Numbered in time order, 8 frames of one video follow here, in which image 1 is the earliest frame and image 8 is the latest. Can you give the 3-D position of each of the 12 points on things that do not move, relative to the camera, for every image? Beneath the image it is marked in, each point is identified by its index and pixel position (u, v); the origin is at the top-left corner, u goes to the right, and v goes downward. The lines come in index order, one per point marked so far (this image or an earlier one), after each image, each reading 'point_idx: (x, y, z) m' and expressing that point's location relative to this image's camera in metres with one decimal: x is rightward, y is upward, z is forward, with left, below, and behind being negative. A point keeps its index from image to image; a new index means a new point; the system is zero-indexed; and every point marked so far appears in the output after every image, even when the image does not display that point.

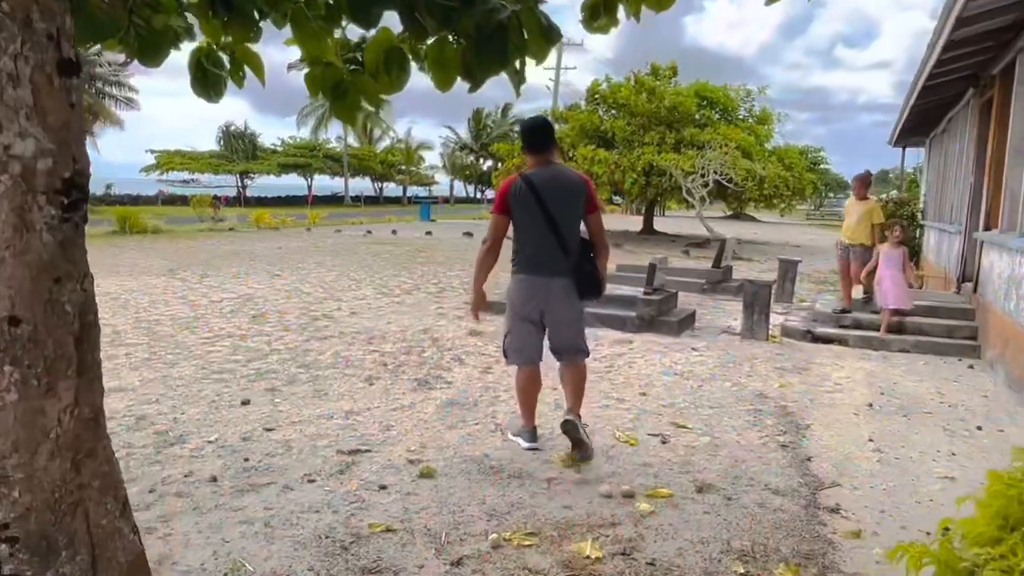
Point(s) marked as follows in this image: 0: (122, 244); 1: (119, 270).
0: (-8.3, +0.9, +16.6) m
1: (-5.9, +0.3, +11.7) m
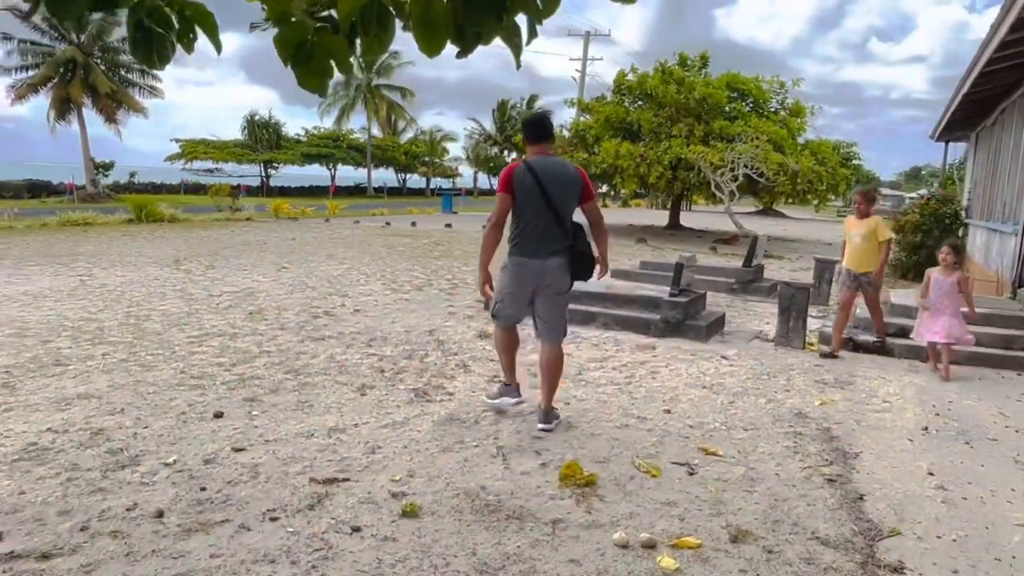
0: (-7.9, +1.2, +16.2) m
1: (-5.7, +0.4, +11.3) m
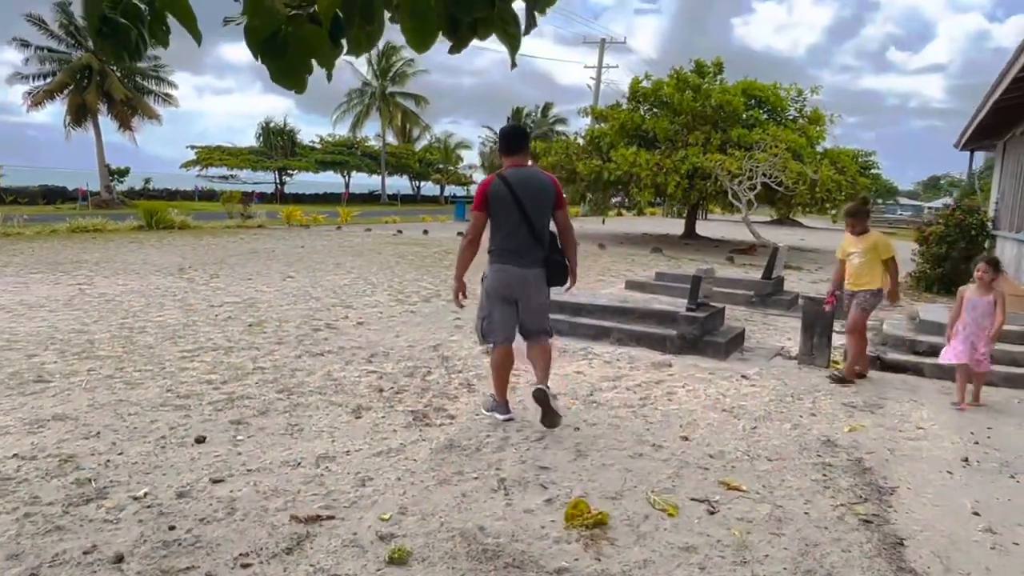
0: (-7.7, +1.0, +16.1) m
1: (-5.5, +0.3, +11.1) m
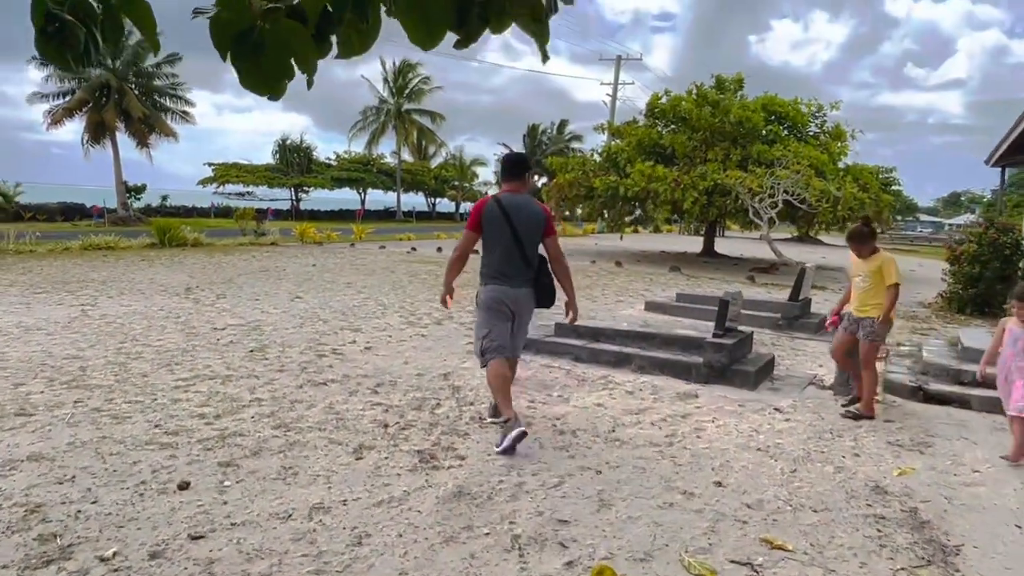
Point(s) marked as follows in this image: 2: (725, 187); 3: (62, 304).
0: (-7.3, +0.6, +15.9) m
1: (-5.3, 0.0, +10.9) m
2: (+5.3, +2.5, +19.2) m
3: (-5.3, -0.2, +9.1) m
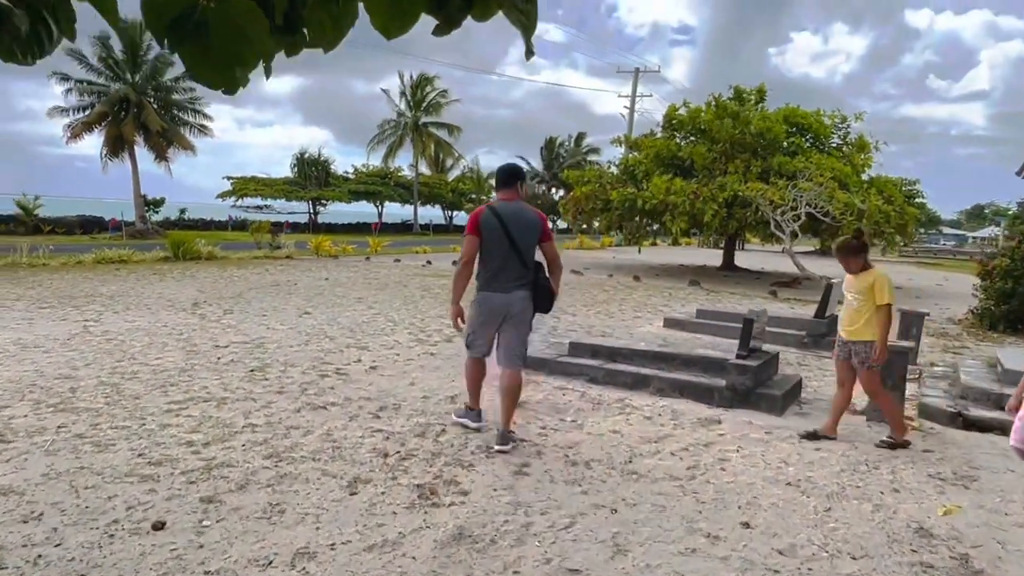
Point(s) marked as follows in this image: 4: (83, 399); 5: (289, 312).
0: (-7.0, +0.3, +15.7) m
1: (-5.1, -0.2, +10.7) m
2: (+5.7, +2.1, +18.8) m
3: (-5.2, -0.4, +8.9) m
4: (-2.9, -0.7, +5.2) m
5: (-2.9, -0.3, +10.0) m
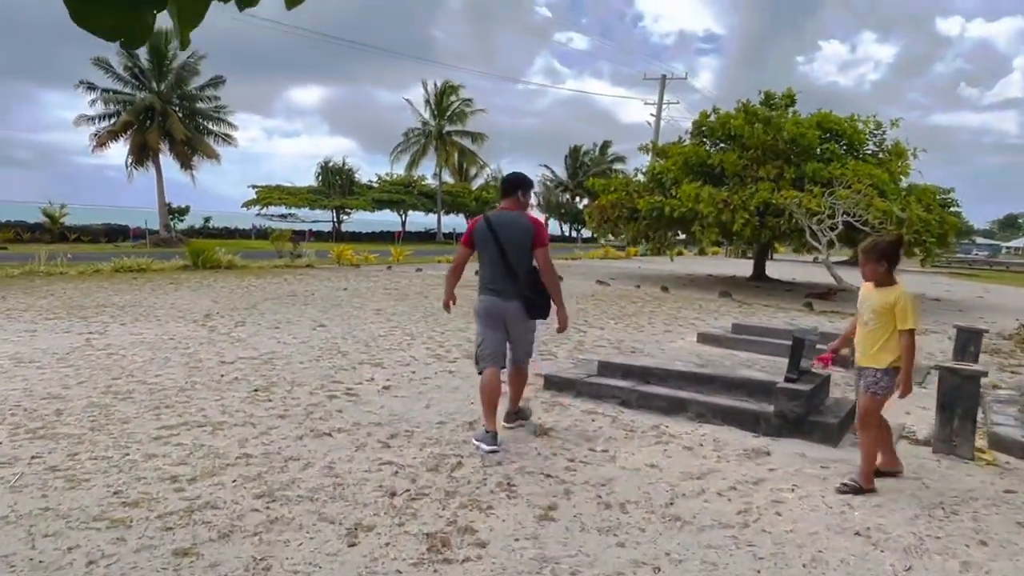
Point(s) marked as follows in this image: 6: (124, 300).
0: (-6.6, +0.1, +15.4) m
1: (-4.8, -0.3, +10.3) m
2: (+6.2, +1.9, +18.1) m
3: (-4.9, -0.5, +8.6) m
4: (-2.8, -0.8, +4.8) m
5: (-2.6, -0.4, +9.6) m
6: (-5.9, -0.2, +11.8) m
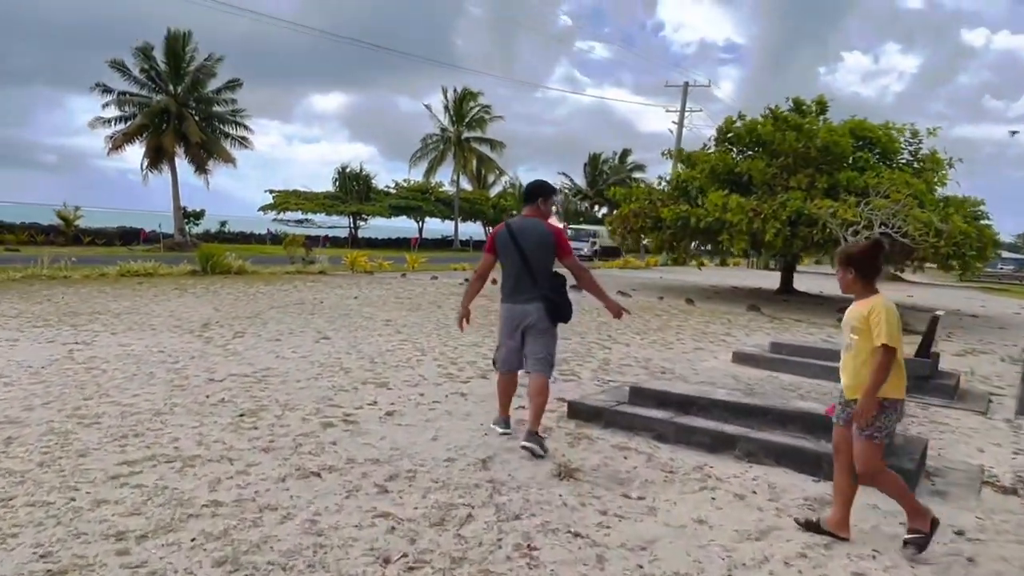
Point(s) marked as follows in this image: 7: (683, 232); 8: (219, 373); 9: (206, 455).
0: (-6.2, 0.0, +14.8) m
1: (-4.5, -0.4, +9.7) m
2: (+6.7, +1.6, +17.3) m
3: (-4.7, -0.5, +7.9) m
4: (-2.6, -0.9, +4.1) m
5: (-2.4, -0.6, +8.9) m
6: (-5.6, -0.3, +11.2) m
7: (+4.3, +1.4, +19.5) m
8: (-2.5, -0.7, +6.6) m
9: (-1.7, -0.9, +4.3) m
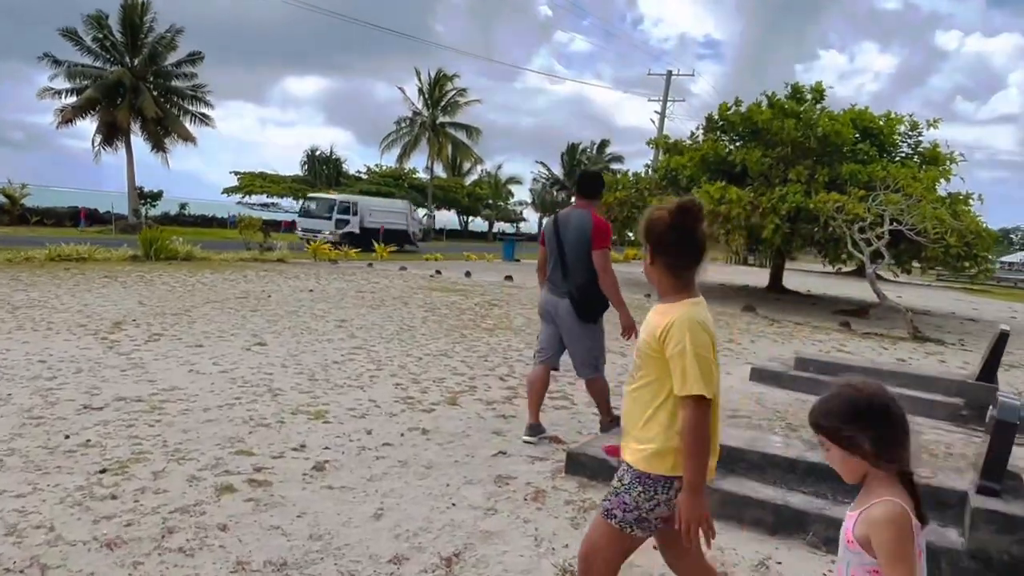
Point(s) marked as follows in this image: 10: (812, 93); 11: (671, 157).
0: (-6.6, +0.2, +13.1) m
1: (-4.8, -0.3, +8.0) m
2: (+6.2, +1.5, +15.9) m
3: (-4.9, -0.5, +6.3) m
4: (-2.7, -0.9, +2.5) m
5: (-2.6, -0.5, +7.3) m
6: (-5.9, -0.1, +9.5) m
7: (+3.8, +1.5, +18.2) m
8: (-2.7, -0.7, +5.0) m
9: (-1.8, -0.9, +2.7) m
10: (+7.7, +4.9, +19.6) m
11: (+4.2, +3.4, +19.9) m
